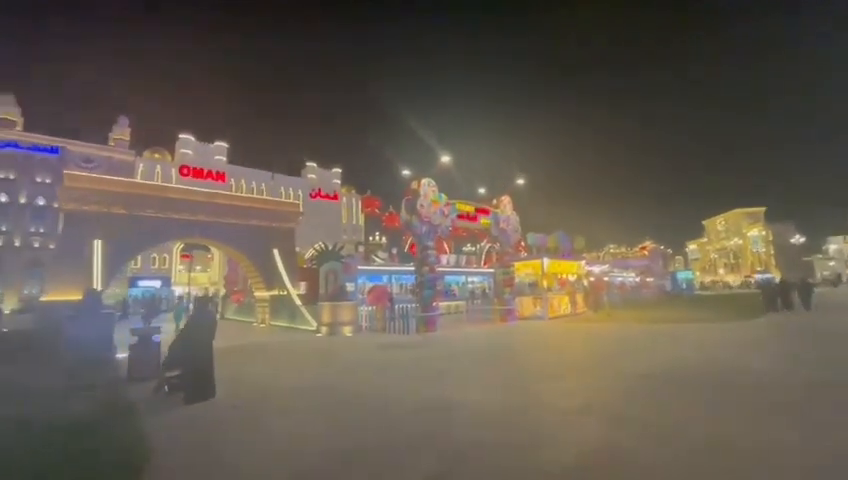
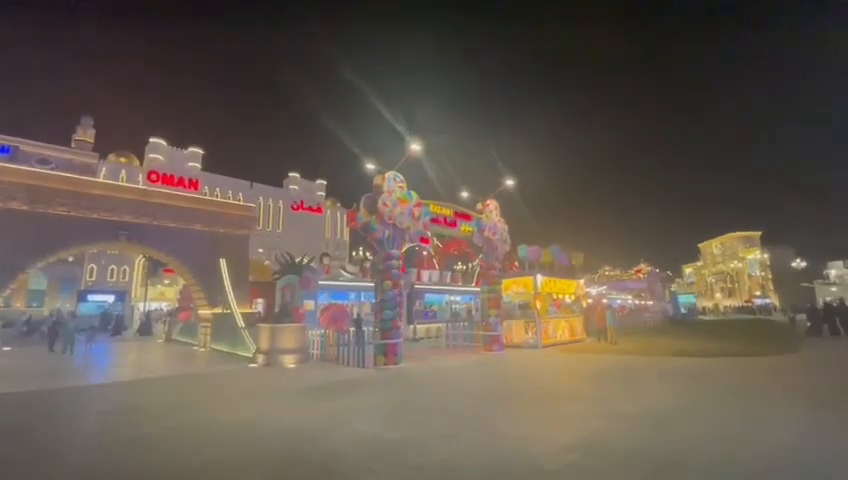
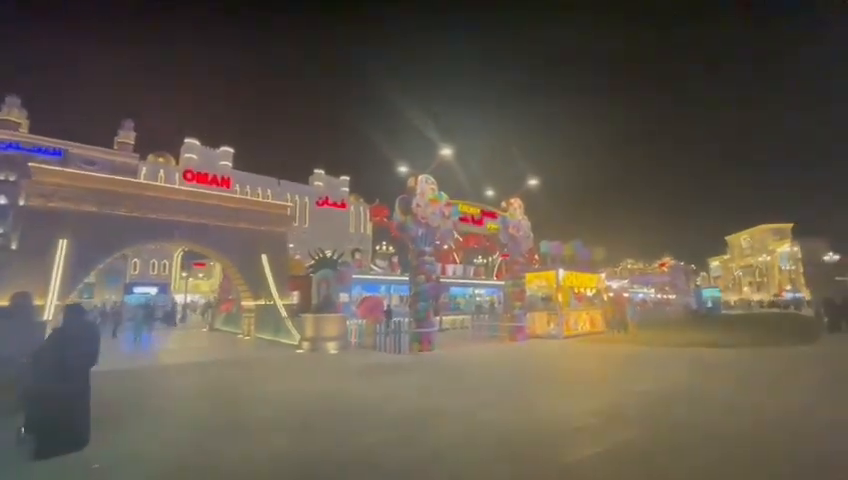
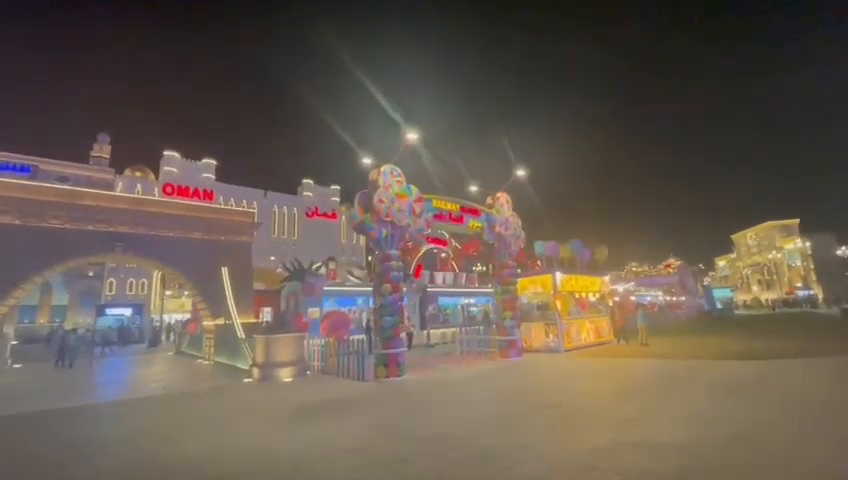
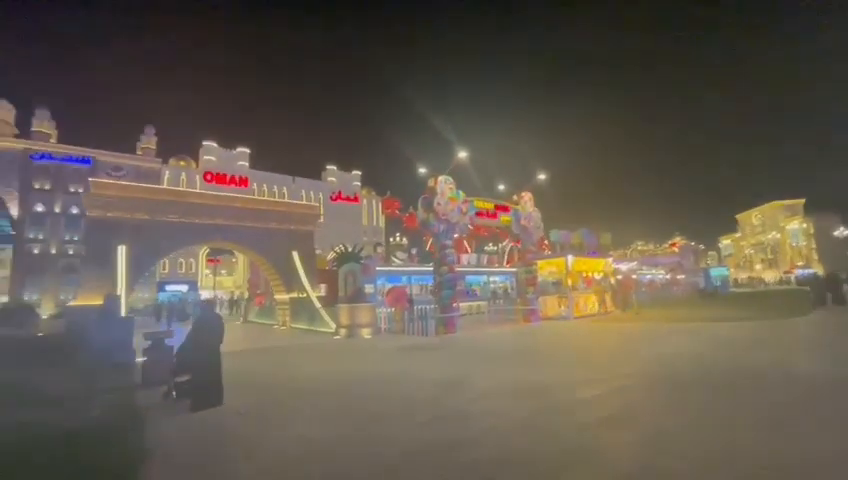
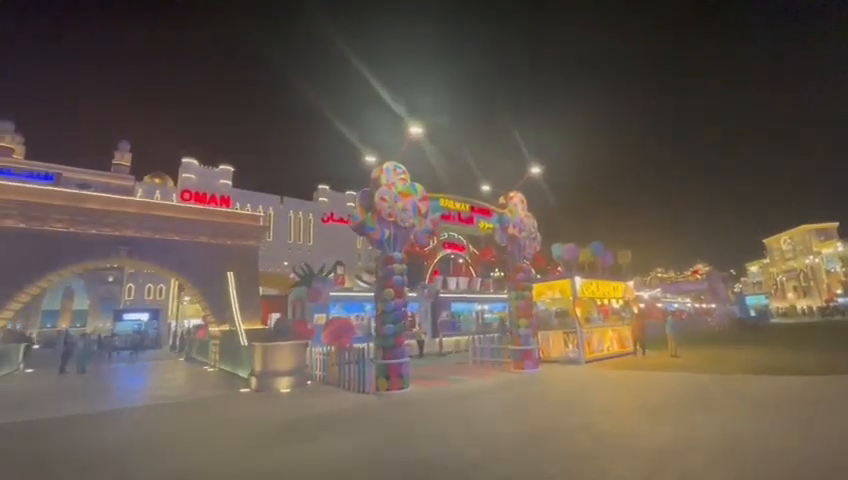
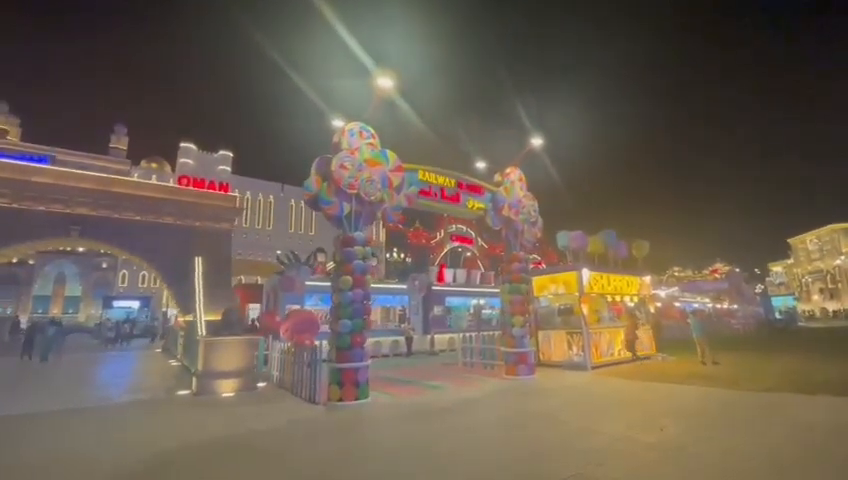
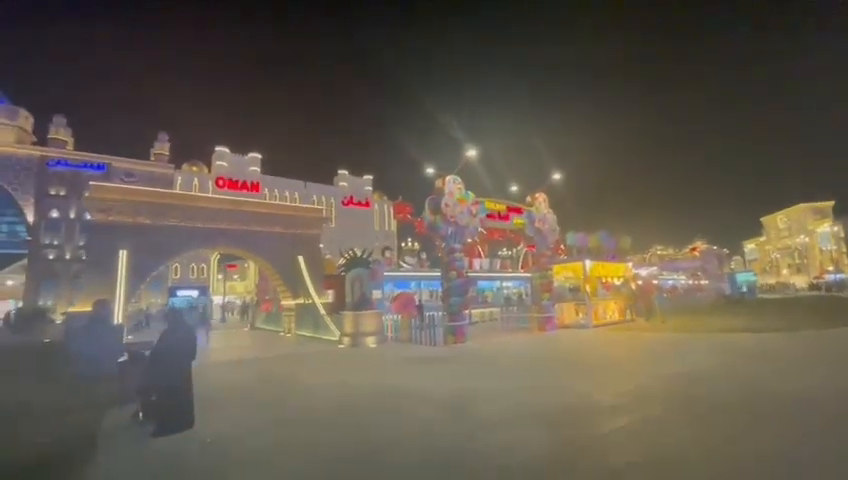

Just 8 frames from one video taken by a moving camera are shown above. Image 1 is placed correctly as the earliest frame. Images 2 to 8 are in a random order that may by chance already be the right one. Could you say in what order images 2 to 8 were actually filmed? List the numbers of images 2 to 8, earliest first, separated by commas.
5, 8, 3, 2, 4, 6, 7
